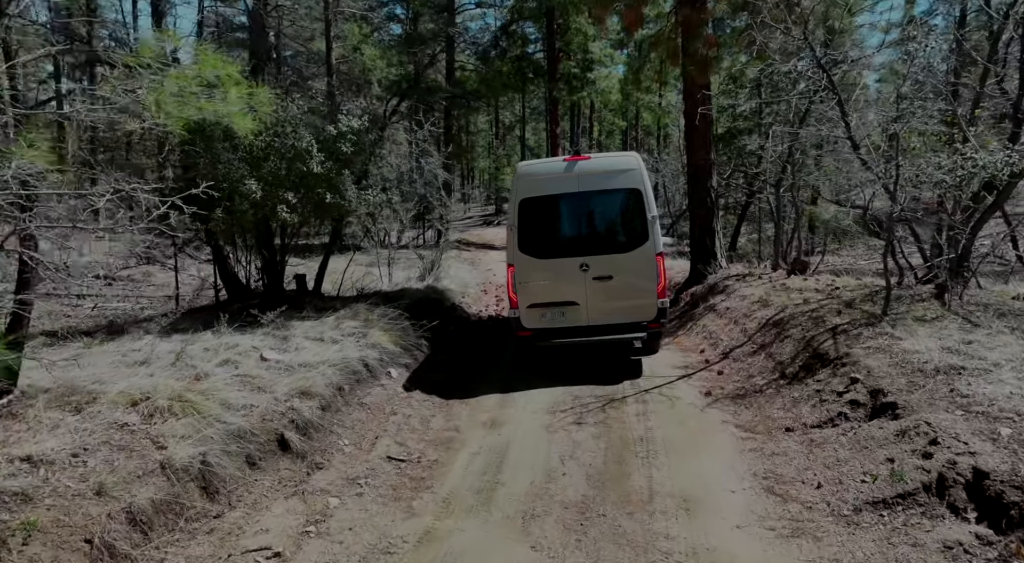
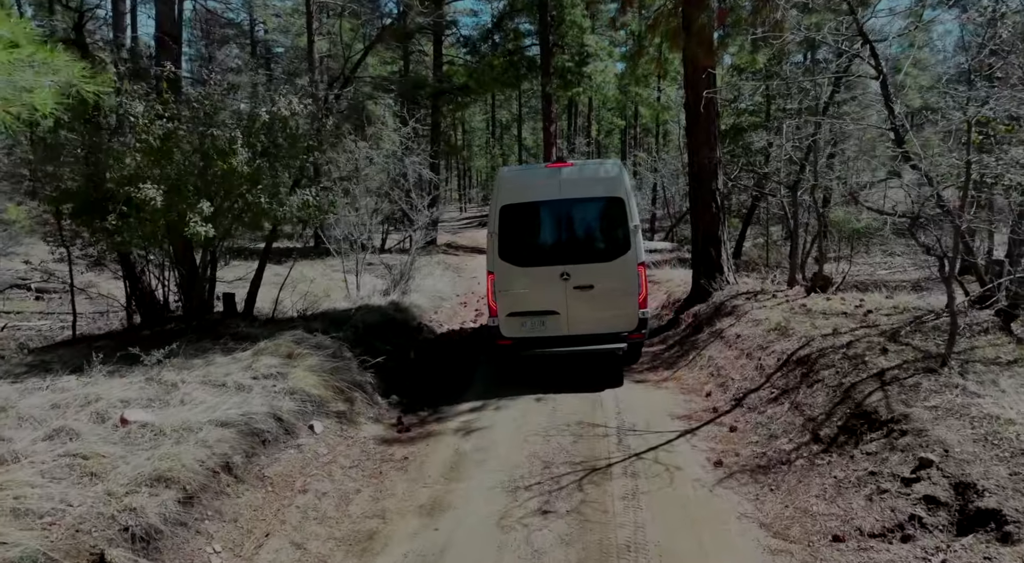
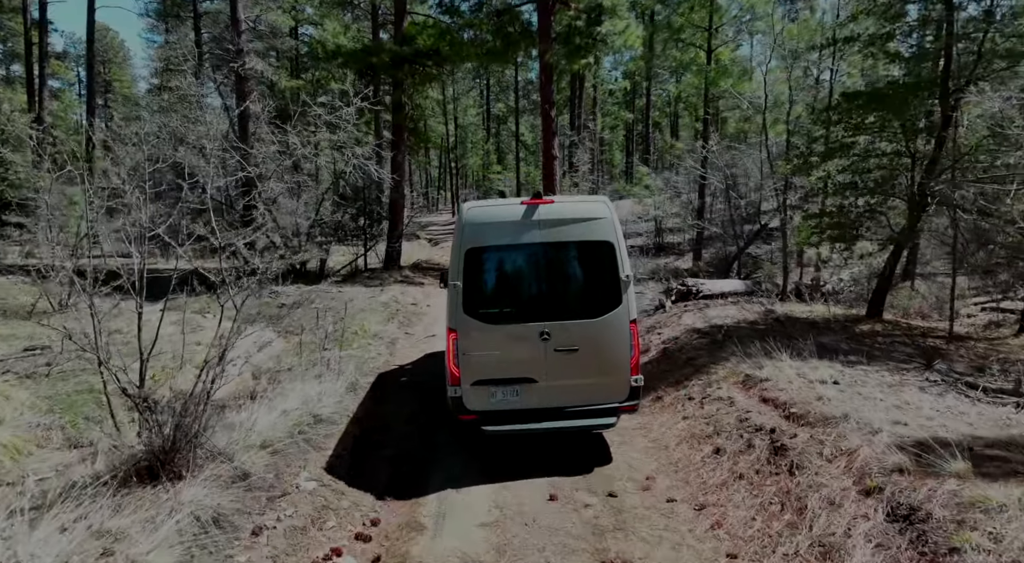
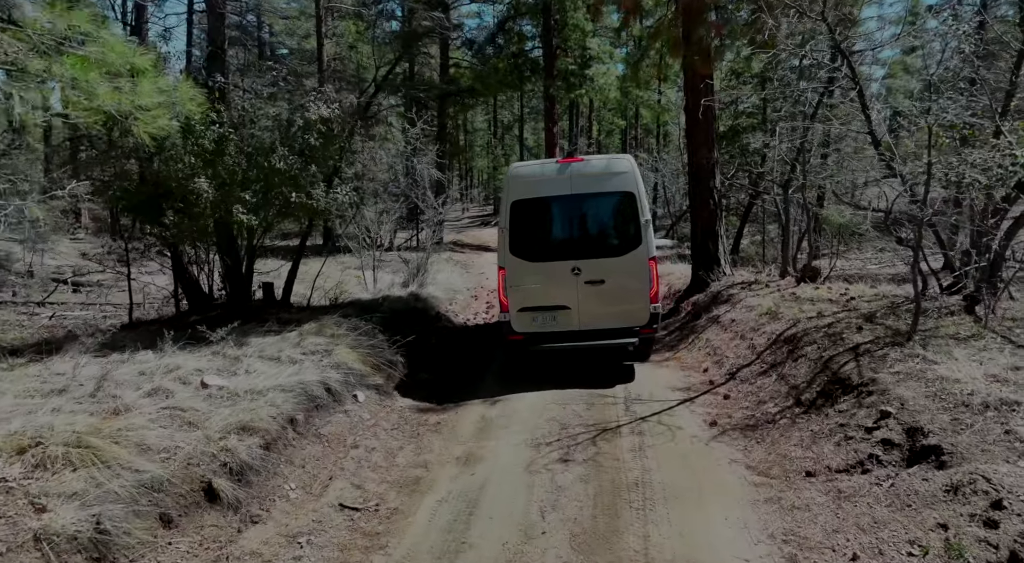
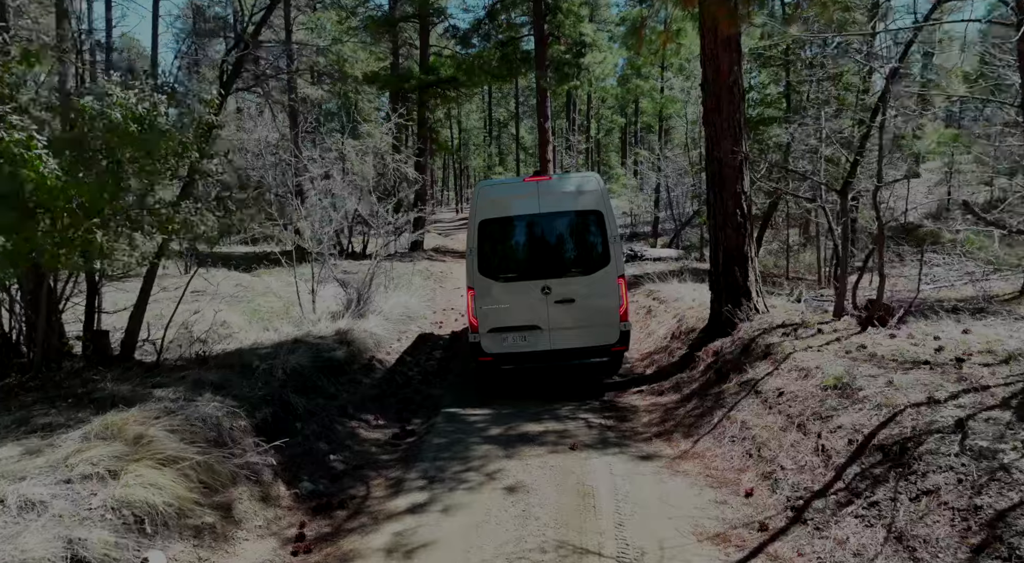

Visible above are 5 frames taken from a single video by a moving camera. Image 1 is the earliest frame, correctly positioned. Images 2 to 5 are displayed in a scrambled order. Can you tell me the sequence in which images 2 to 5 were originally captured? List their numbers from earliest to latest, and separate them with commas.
4, 2, 5, 3
